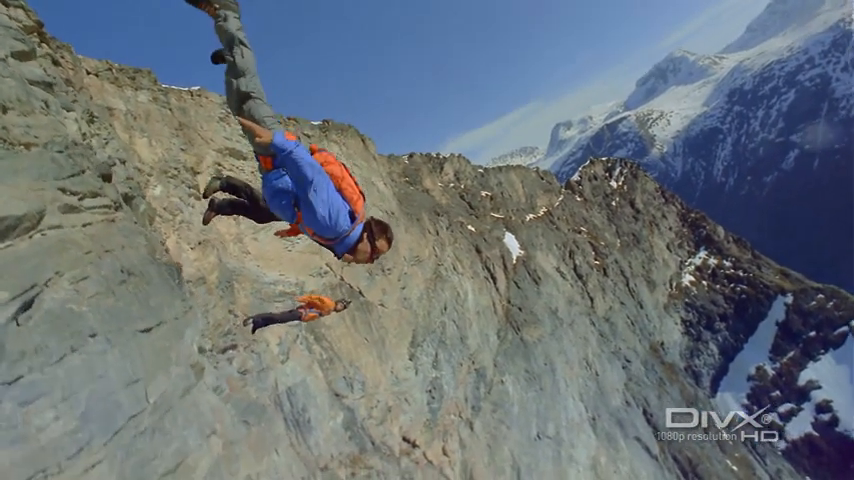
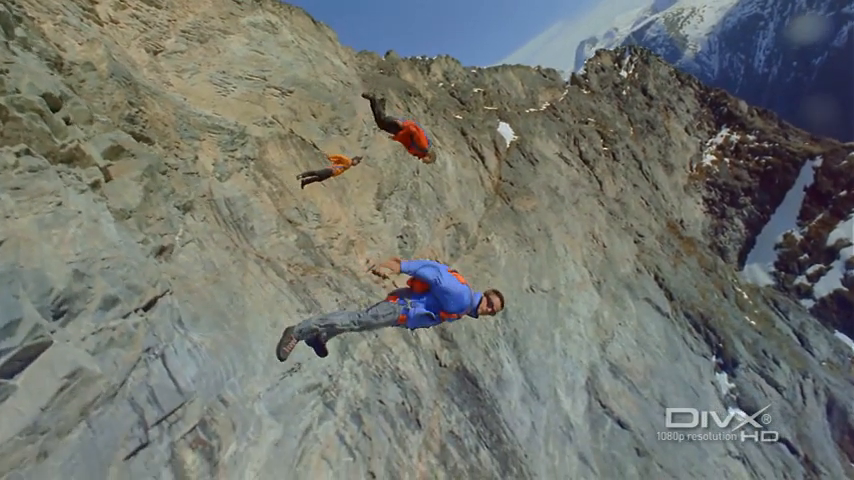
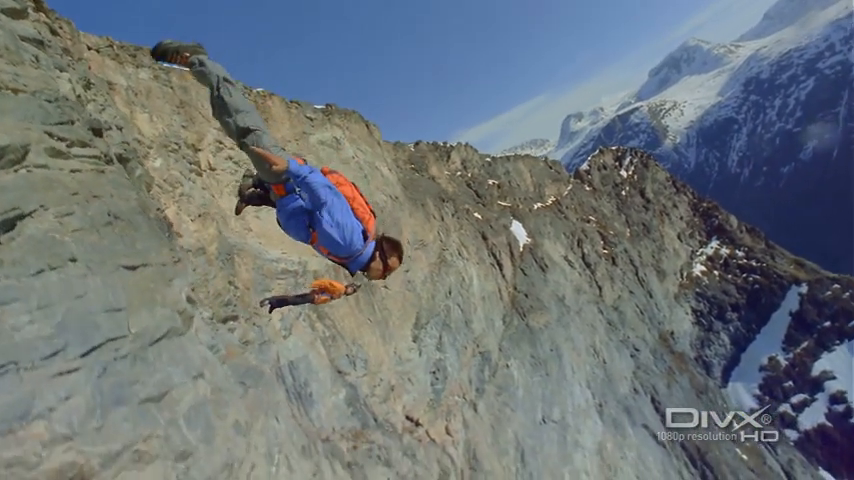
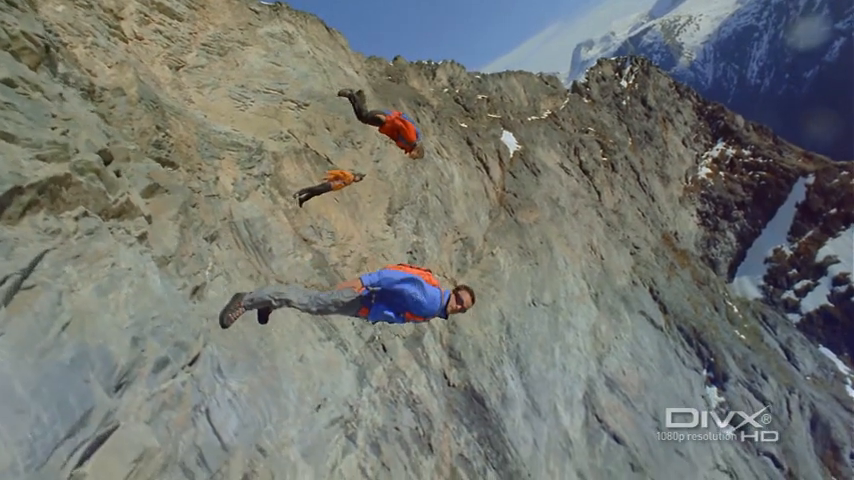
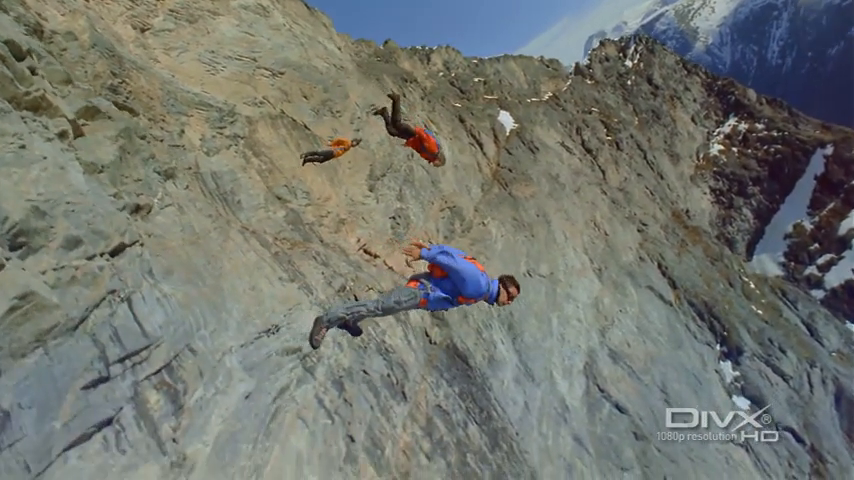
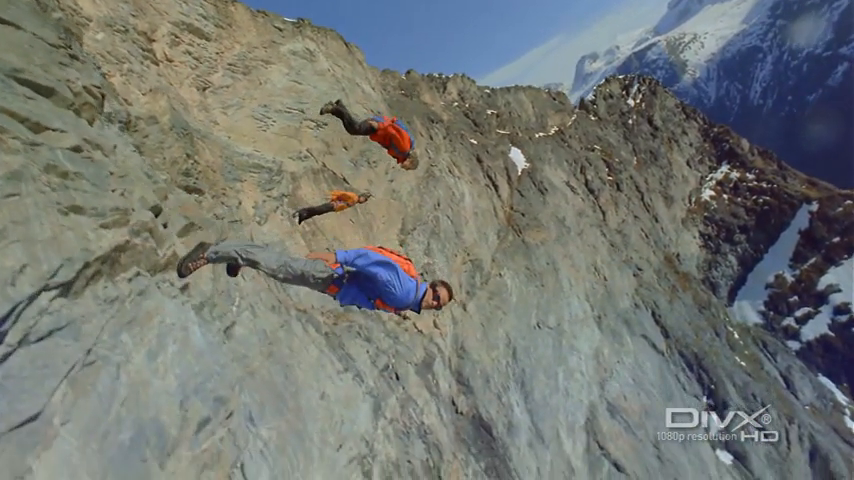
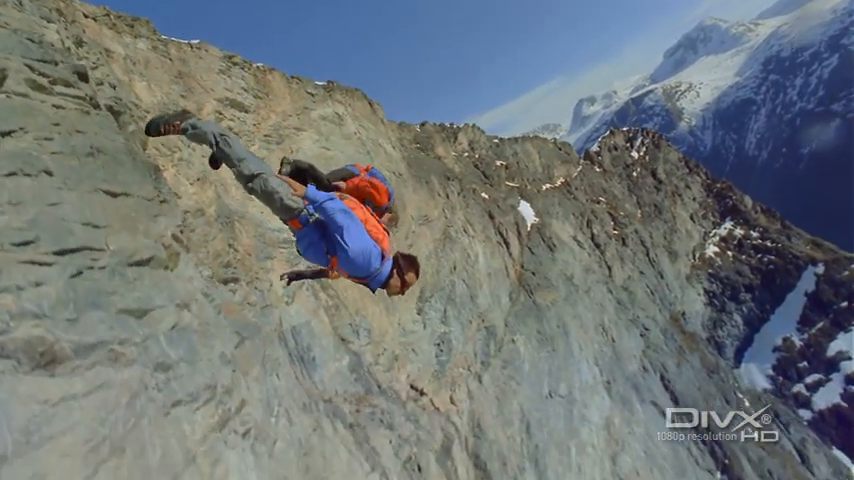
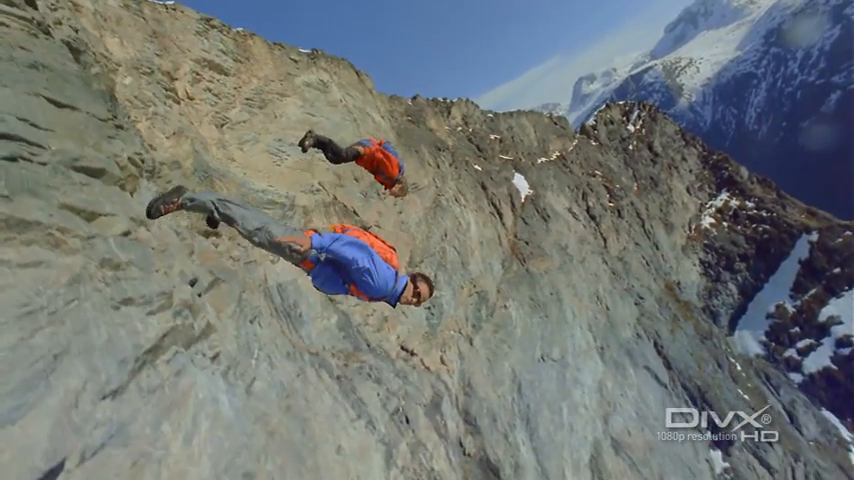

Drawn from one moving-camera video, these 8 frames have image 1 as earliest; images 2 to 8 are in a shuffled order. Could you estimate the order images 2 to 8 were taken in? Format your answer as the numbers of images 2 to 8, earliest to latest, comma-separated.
3, 7, 8, 6, 4, 2, 5
